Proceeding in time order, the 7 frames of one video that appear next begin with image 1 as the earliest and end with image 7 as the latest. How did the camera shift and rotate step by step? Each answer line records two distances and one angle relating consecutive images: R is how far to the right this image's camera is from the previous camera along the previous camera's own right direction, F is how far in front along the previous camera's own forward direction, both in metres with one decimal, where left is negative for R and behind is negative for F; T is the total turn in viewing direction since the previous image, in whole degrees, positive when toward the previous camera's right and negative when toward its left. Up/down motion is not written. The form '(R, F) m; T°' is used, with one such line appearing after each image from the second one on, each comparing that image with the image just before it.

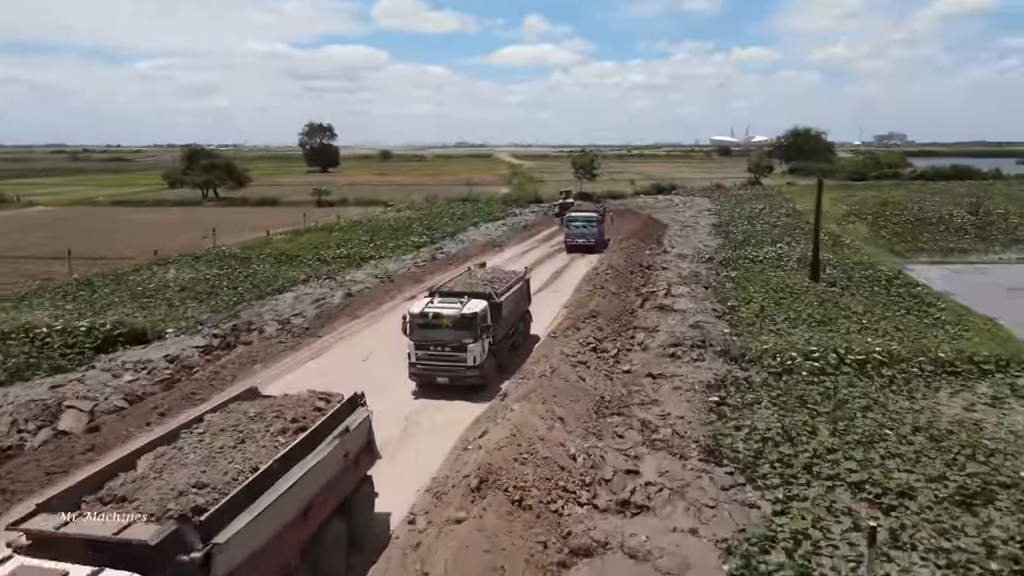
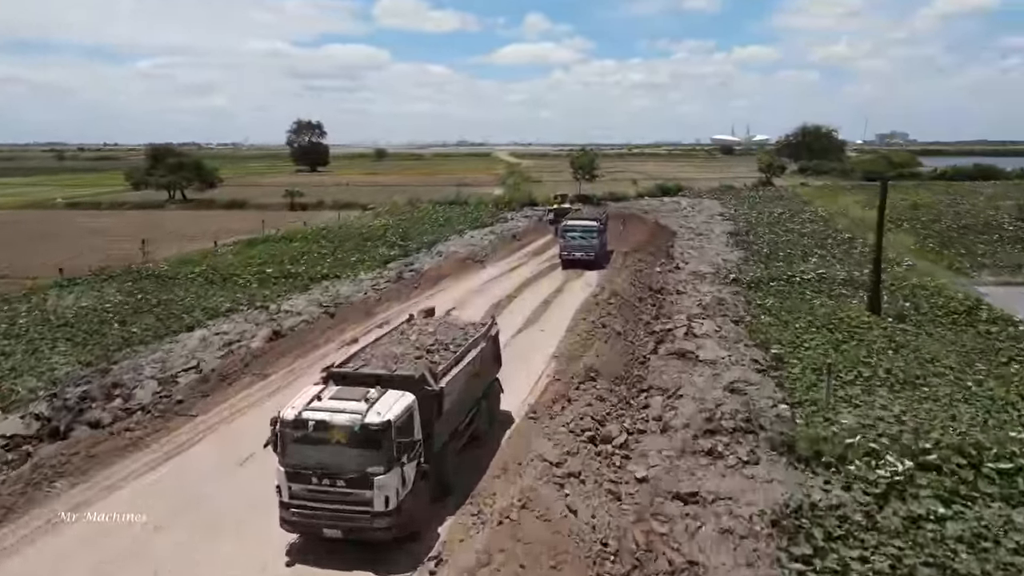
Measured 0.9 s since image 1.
(+0.7, +6.0) m; 0°
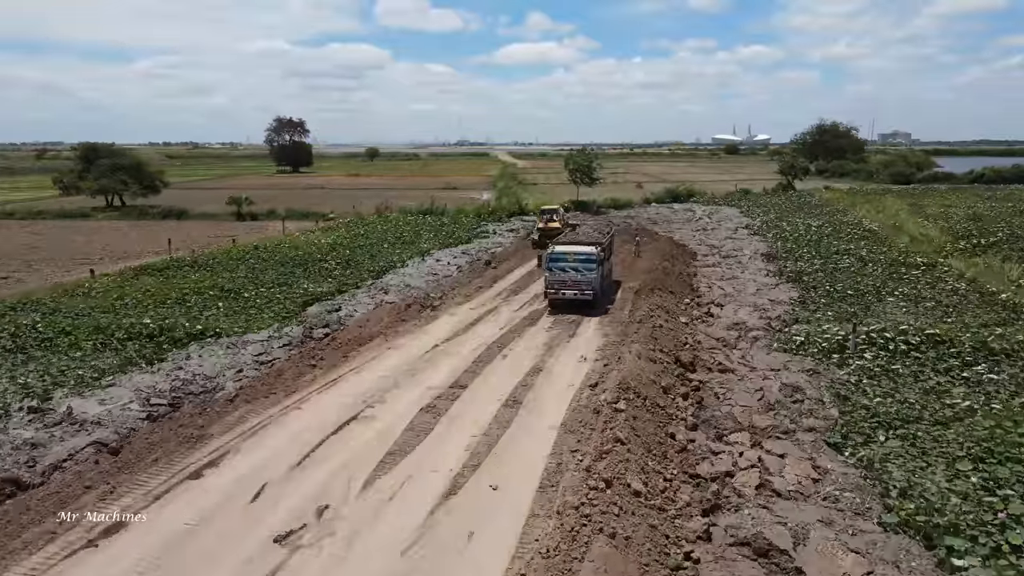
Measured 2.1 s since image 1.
(+1.1, +9.3) m; 0°
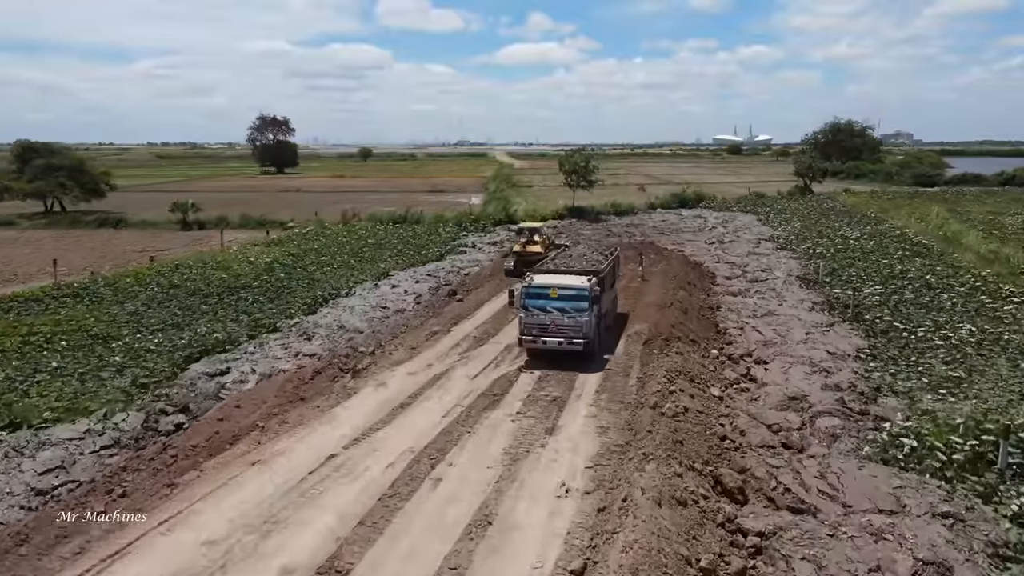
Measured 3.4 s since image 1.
(+0.9, +6.9) m; 0°
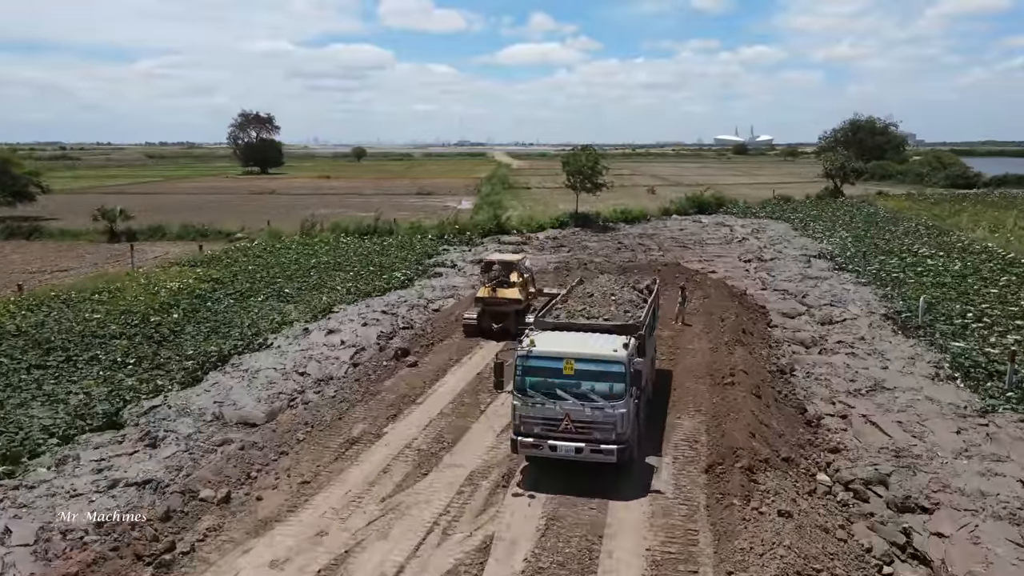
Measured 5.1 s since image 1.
(+0.5, +7.7) m; 0°
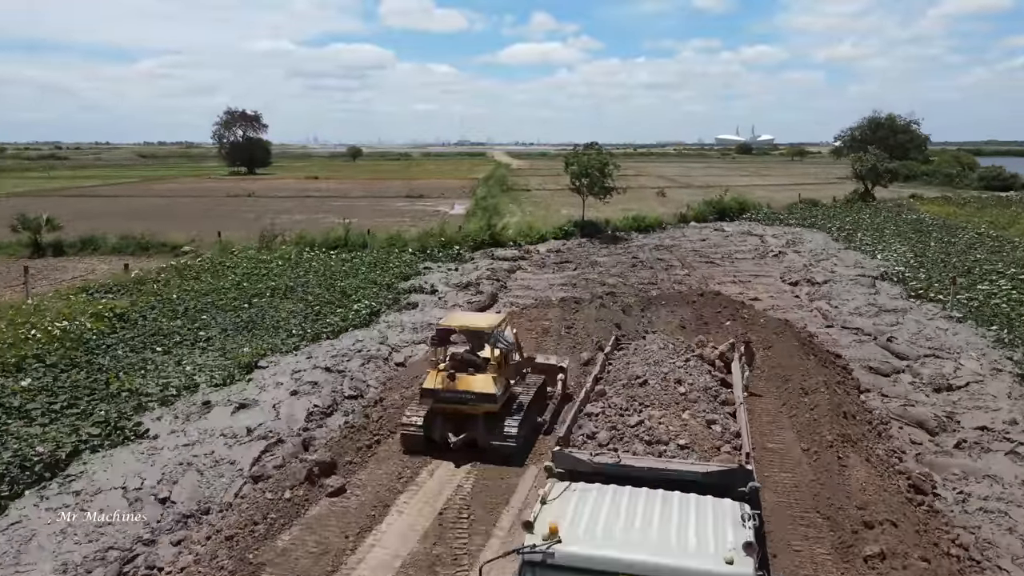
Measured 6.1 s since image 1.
(+0.2, +6.0) m; 0°
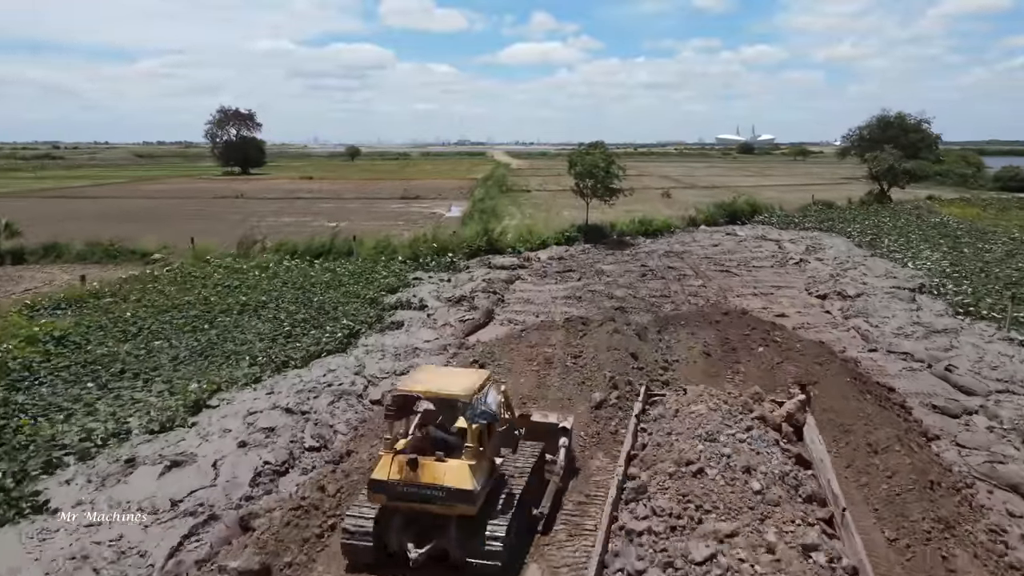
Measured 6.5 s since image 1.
(+0.1, +2.6) m; 0°
